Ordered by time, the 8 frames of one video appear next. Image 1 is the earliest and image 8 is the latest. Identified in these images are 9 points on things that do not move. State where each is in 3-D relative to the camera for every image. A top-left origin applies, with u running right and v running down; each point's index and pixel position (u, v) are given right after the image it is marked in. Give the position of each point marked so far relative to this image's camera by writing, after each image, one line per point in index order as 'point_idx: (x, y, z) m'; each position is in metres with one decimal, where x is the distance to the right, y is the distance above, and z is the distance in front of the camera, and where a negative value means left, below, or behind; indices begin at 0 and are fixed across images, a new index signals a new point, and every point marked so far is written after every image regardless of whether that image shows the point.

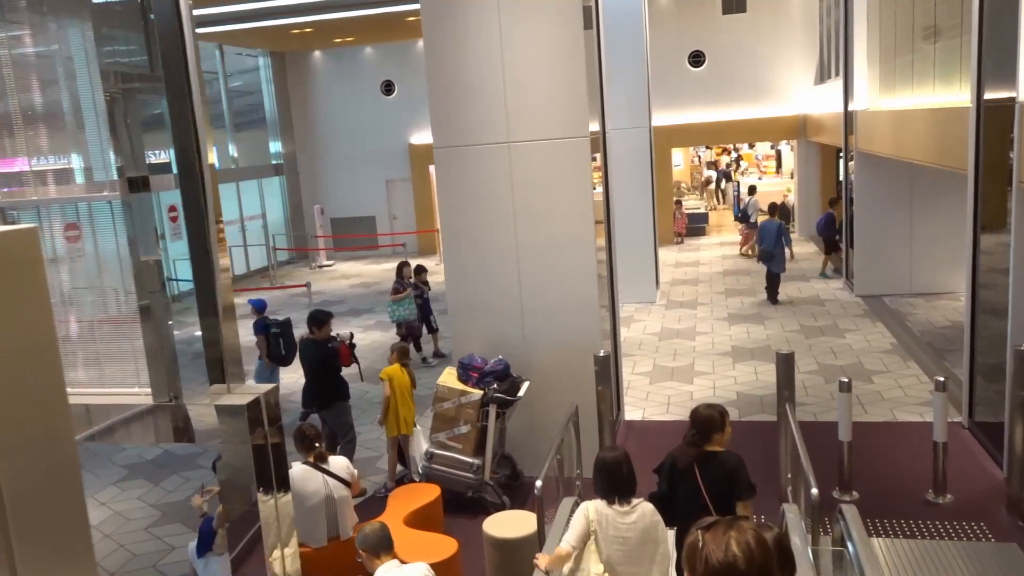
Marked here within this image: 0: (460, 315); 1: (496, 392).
0: (-0.5, -0.2, +7.0) m
1: (-0.1, -0.8, +6.2) m
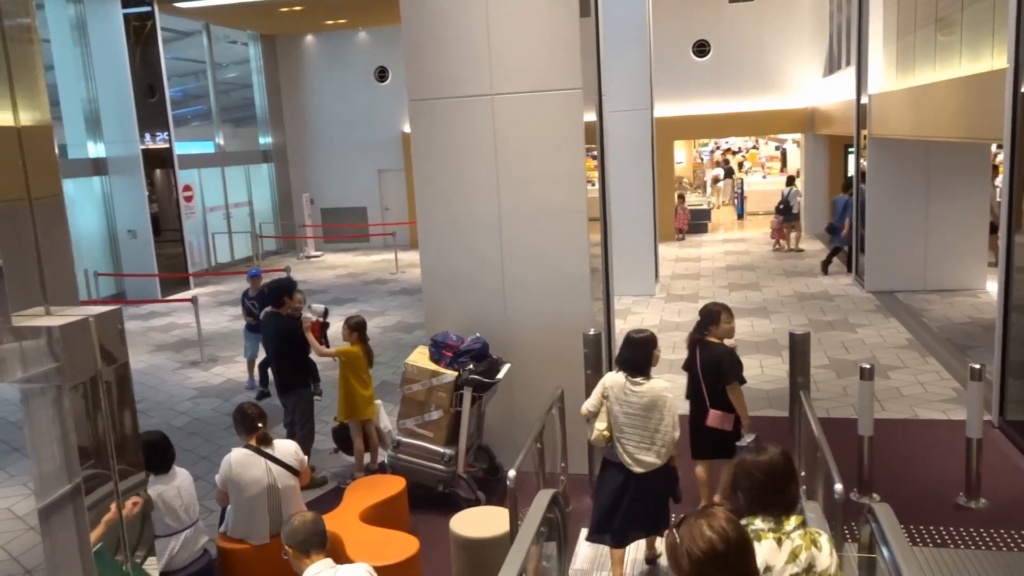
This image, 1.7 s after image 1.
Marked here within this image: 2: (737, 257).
0: (-0.6, 0.0, +6.3) m
1: (-0.3, -0.6, +5.5) m
2: (+4.3, +0.6, +16.1) m
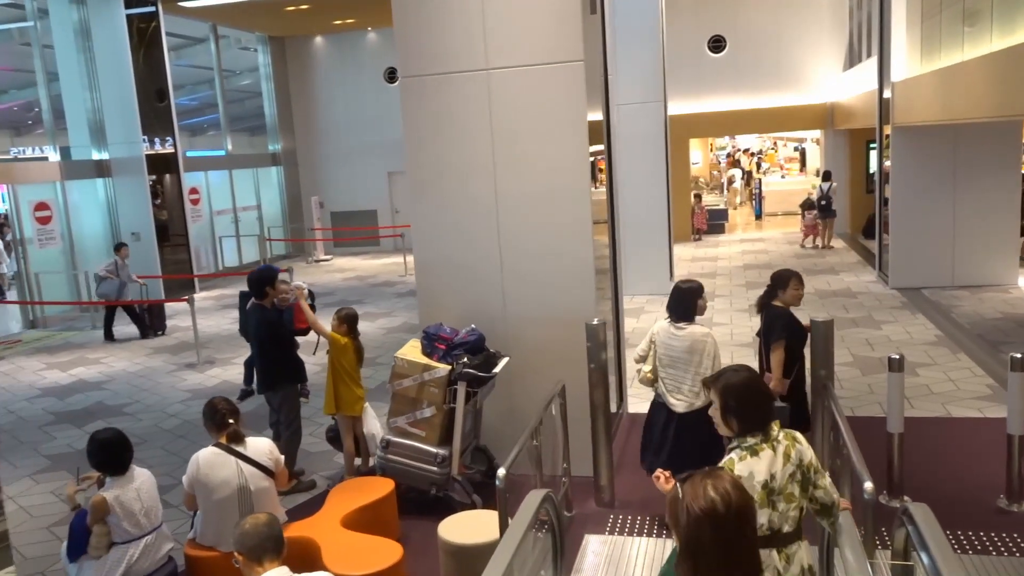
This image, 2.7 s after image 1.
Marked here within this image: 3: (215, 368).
0: (-0.6, +0.1, +5.9) m
1: (-0.3, -0.5, +5.1) m
2: (+4.6, +0.6, +15.6) m
3: (-3.5, -0.9, +9.7) m
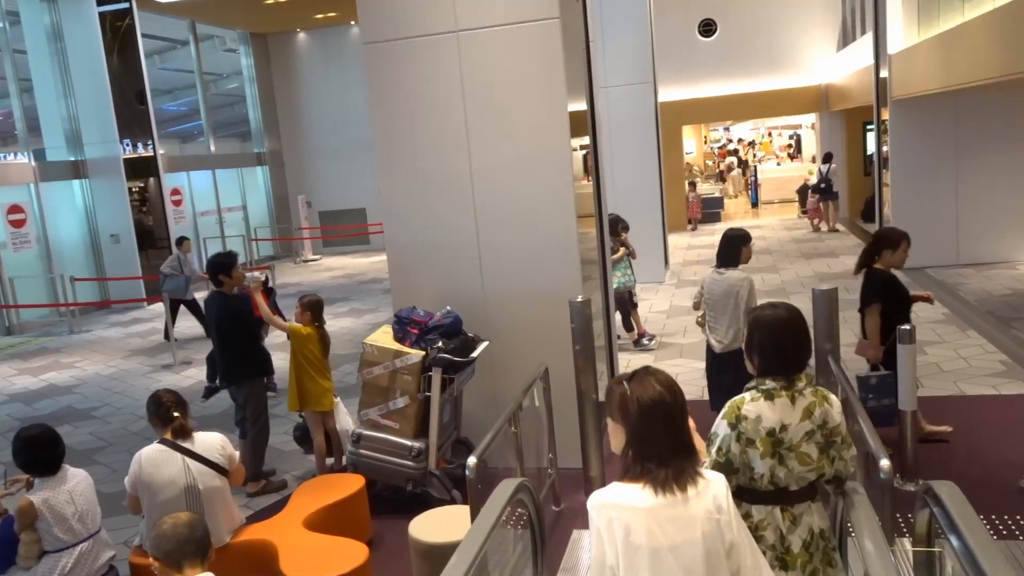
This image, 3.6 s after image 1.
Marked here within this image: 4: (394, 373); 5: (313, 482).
0: (-0.7, +0.2, +5.5) m
1: (-0.4, -0.4, +4.7) m
2: (+4.4, +0.8, +15.2) m
3: (-3.6, -0.9, +9.3) m
4: (-0.7, -0.5, +4.8) m
5: (-1.1, -1.1, +4.6) m
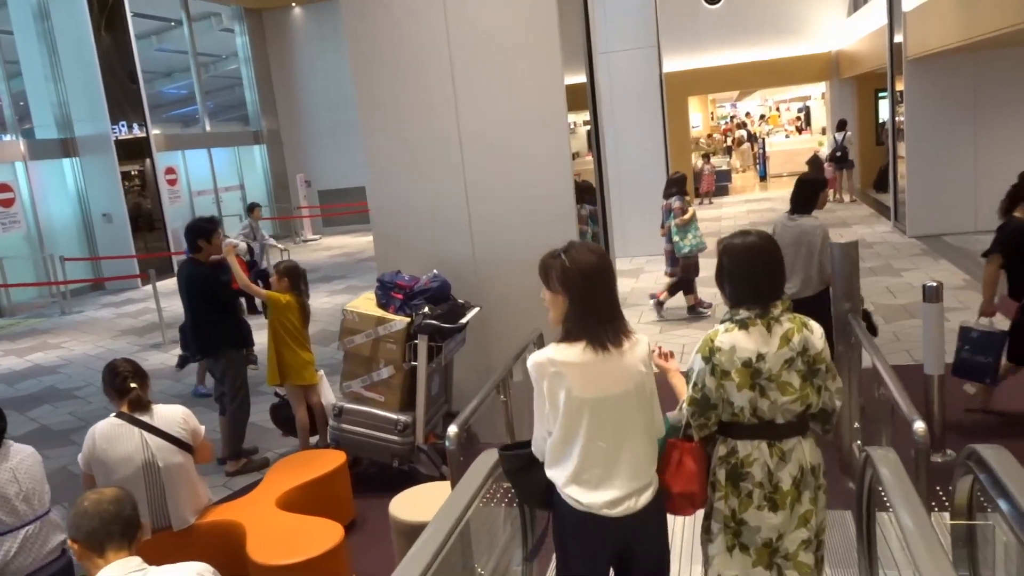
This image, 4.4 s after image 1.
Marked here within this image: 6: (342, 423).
0: (-0.8, +0.4, +5.2) m
1: (-0.4, -0.2, +4.4) m
2: (+4.4, +1.3, +14.8) m
3: (-3.6, -0.6, +9.0) m
4: (-0.7, -0.3, +4.5) m
5: (-1.1, -0.9, +4.3) m
6: (-0.9, -0.7, +4.6) m
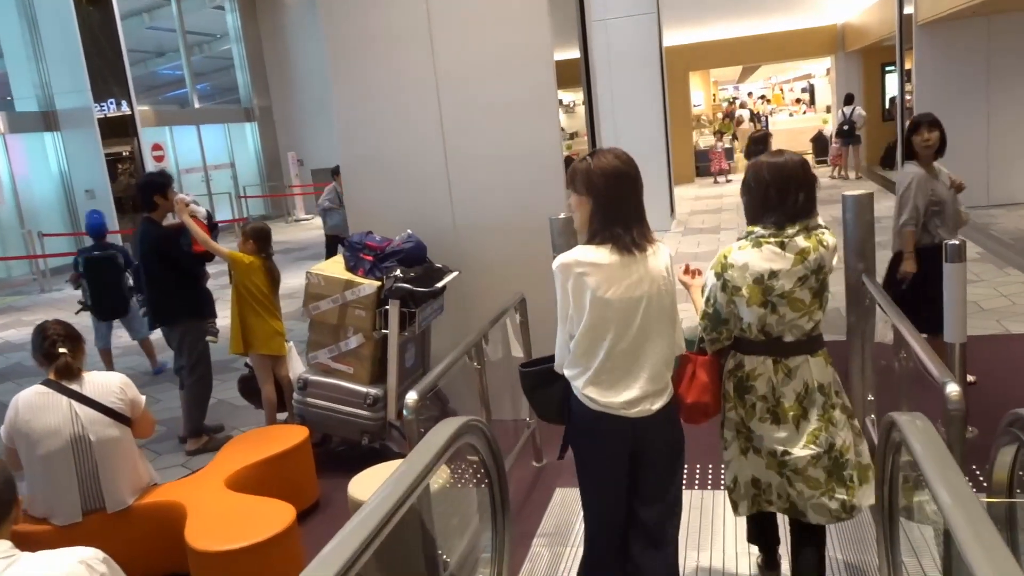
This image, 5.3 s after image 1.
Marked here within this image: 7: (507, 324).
0: (-0.9, +0.6, +4.8) m
1: (-0.5, 0.0, +4.0) m
2: (+4.3, +1.7, +14.4) m
3: (-3.7, -0.4, +8.6) m
4: (-0.8, -0.1, +4.1) m
5: (-1.2, -0.7, +3.9) m
6: (-1.0, -0.5, +4.2) m
7: (0.0, -0.1, +3.9) m
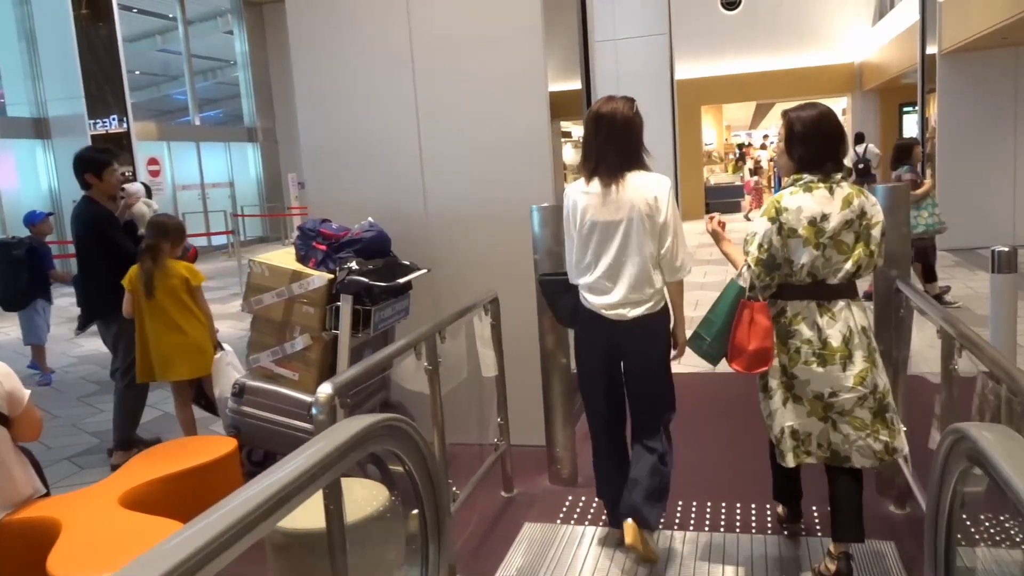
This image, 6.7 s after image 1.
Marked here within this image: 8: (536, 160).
0: (-1.0, +0.6, +4.3) m
1: (-0.7, +0.1, +3.4) m
2: (+4.4, +1.0, +13.8) m
3: (-3.8, -0.5, +8.1) m
4: (-0.9, -0.1, +3.6) m
5: (-1.4, -0.6, +3.3) m
6: (-1.2, -0.5, +3.6) m
7: (-0.2, -0.1, +3.4) m
8: (+0.1, +0.6, +3.9) m
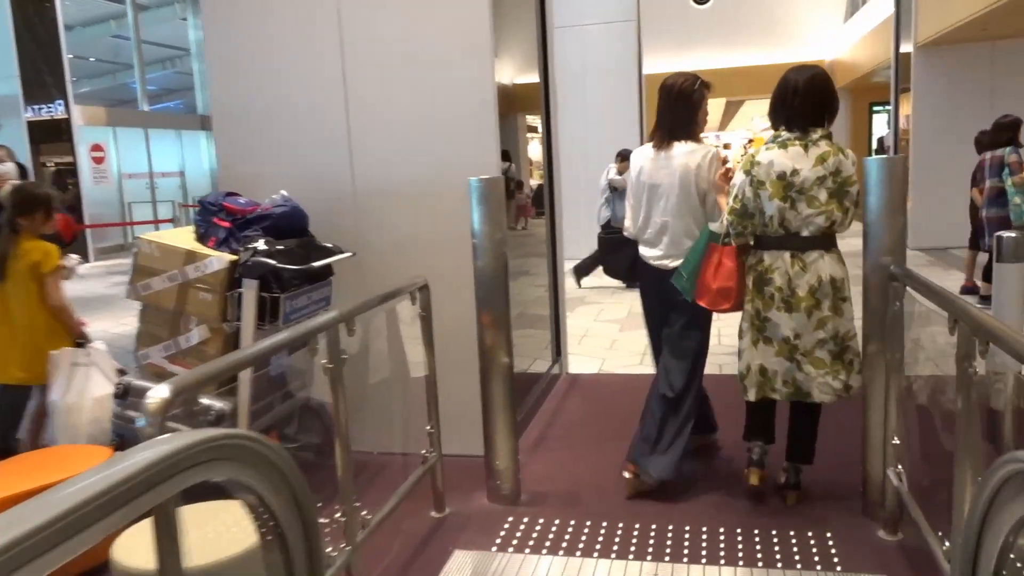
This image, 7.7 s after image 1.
0: (-1.2, +0.7, +3.7) m
1: (-0.9, +0.1, +2.9) m
2: (+3.7, +1.0, +13.5) m
3: (-4.2, -0.4, +7.4) m
4: (-1.2, 0.0, +3.0) m
5: (-1.6, -0.6, +2.8) m
6: (-1.4, -0.4, +3.1) m
7: (-0.4, -0.1, +2.9) m
8: (-0.1, +0.7, +3.4) m
